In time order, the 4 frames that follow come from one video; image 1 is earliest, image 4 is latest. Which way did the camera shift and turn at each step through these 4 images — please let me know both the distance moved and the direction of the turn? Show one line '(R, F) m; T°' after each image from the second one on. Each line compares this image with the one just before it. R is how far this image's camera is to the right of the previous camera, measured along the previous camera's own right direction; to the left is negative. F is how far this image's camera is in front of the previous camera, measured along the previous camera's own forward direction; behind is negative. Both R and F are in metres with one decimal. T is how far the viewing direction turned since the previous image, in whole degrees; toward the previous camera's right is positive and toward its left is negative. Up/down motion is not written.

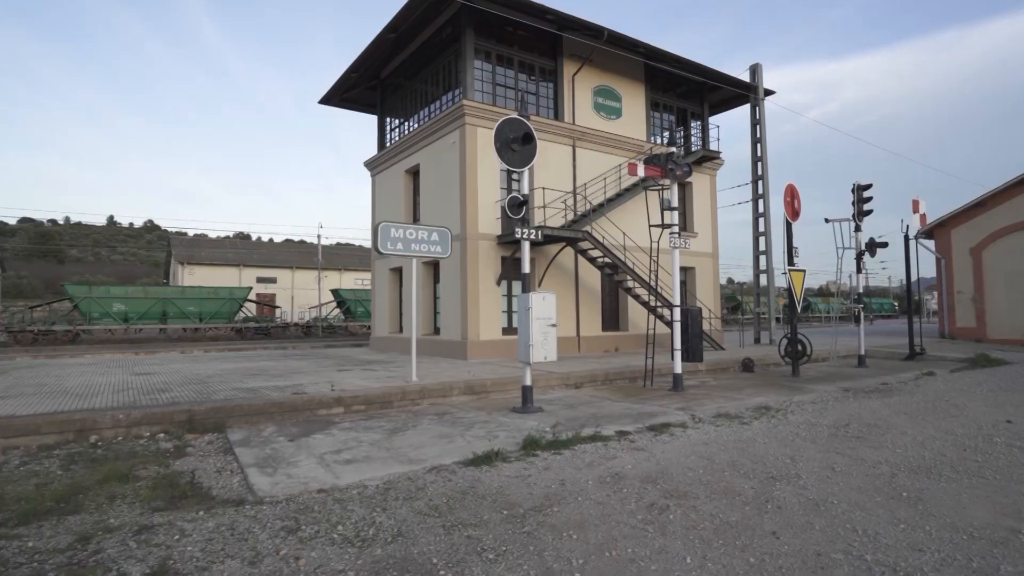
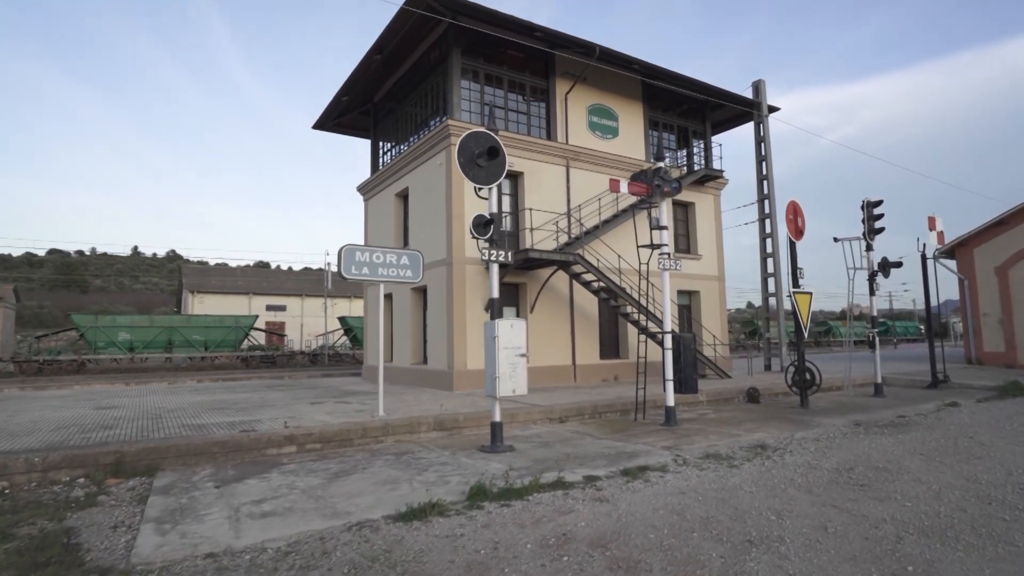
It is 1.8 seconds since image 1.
(+0.7, +0.8) m; -2°
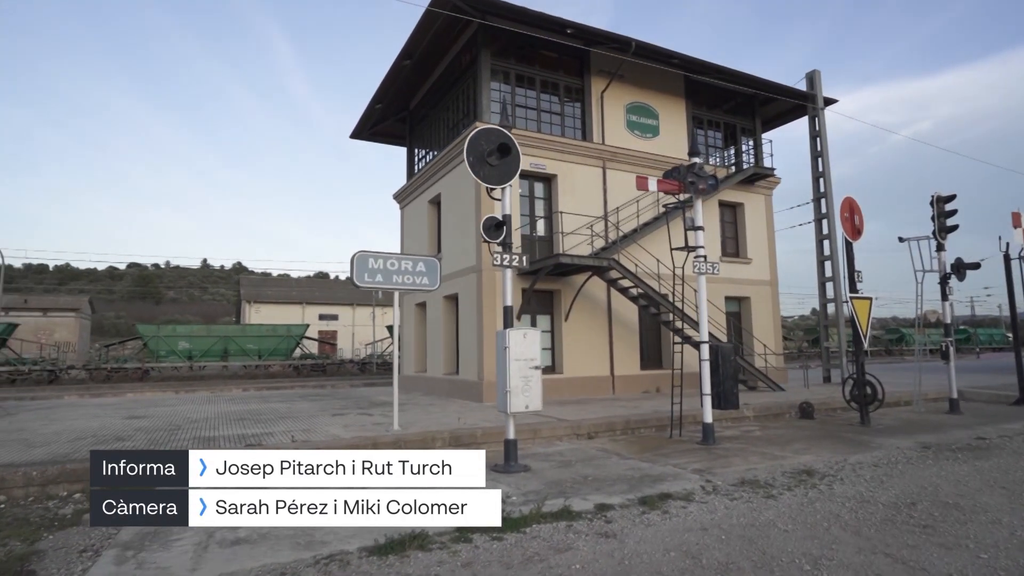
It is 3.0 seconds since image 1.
(+0.5, +0.6) m; -5°
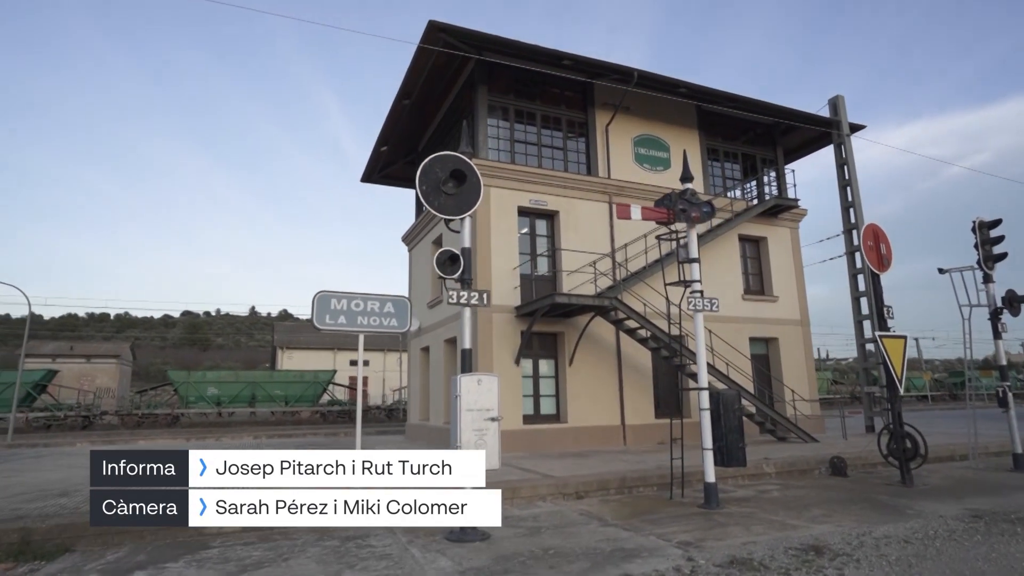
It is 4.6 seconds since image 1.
(+1.0, +0.9) m; -4°
